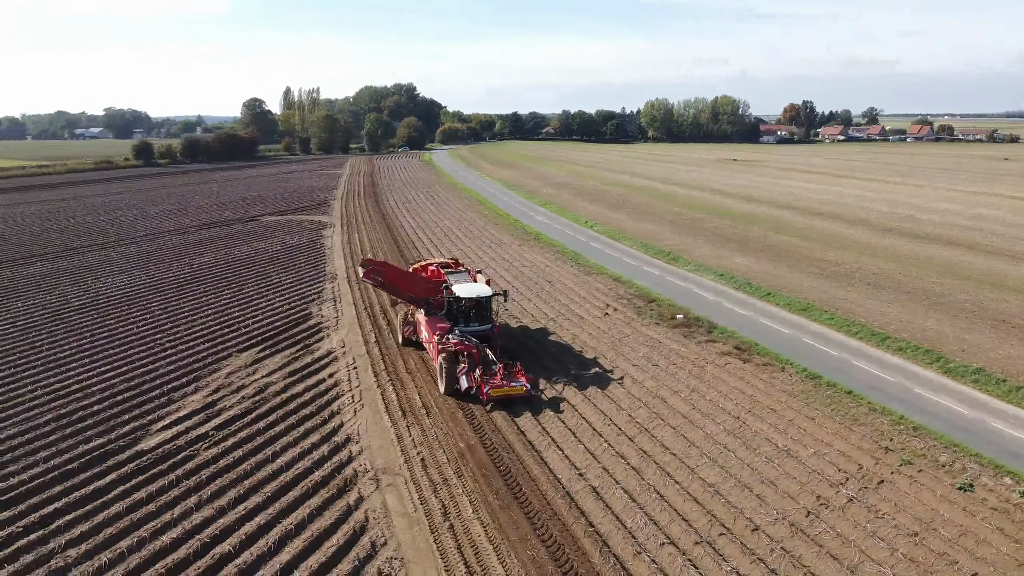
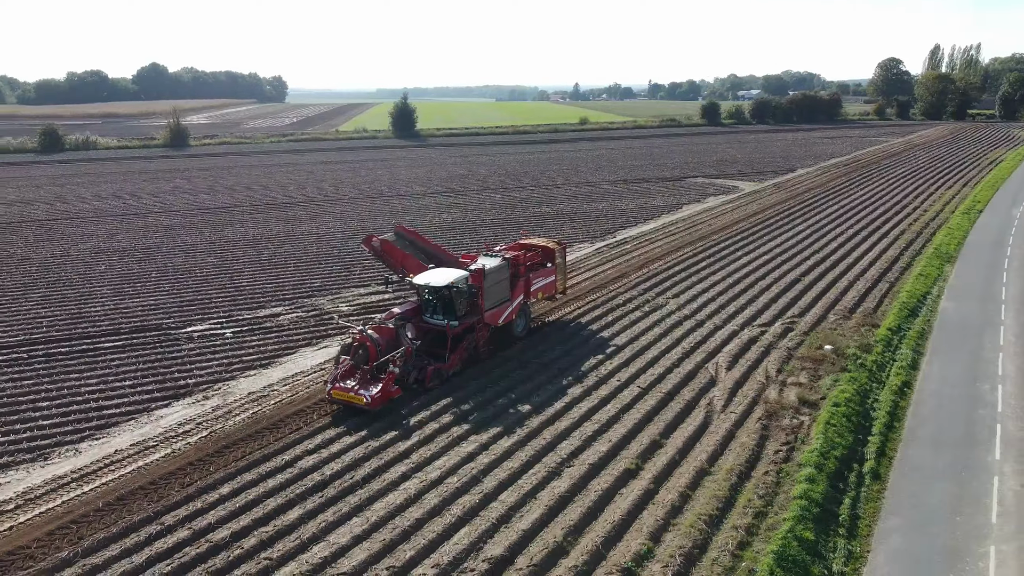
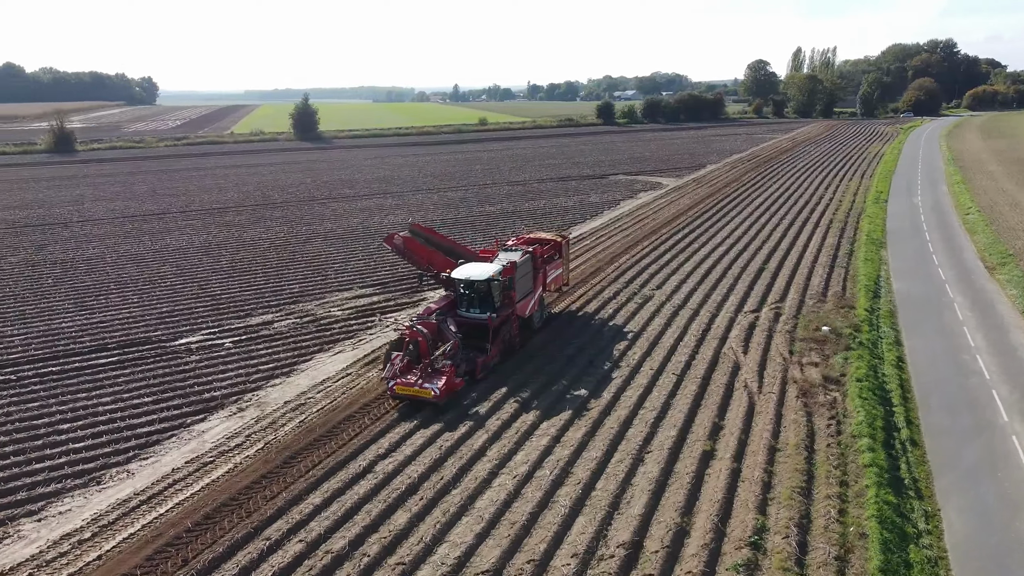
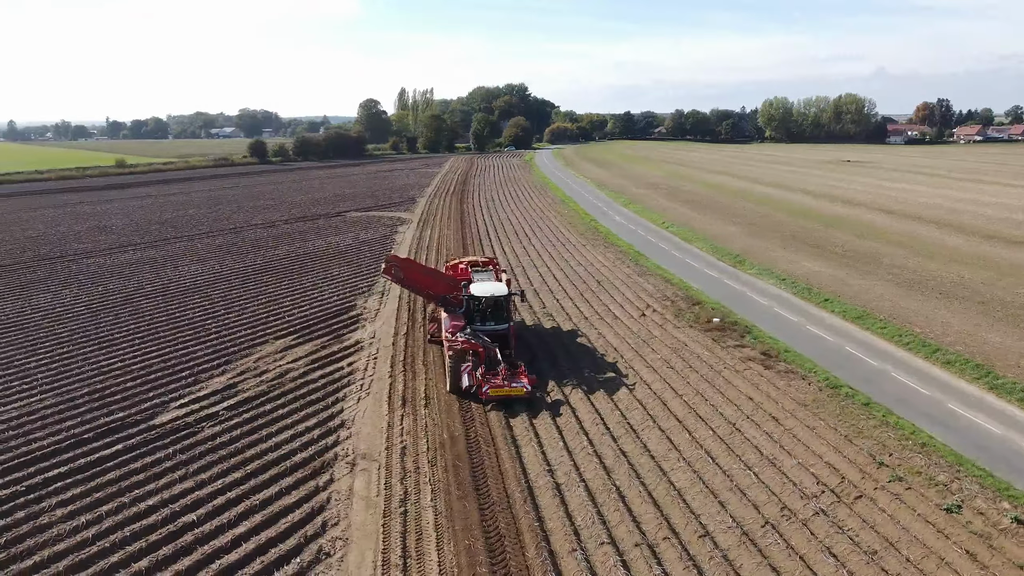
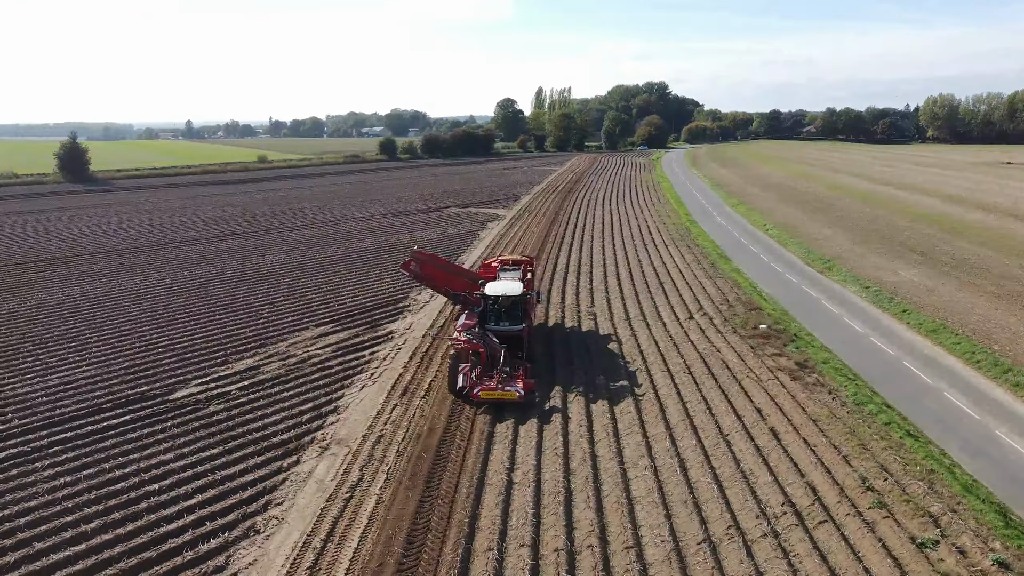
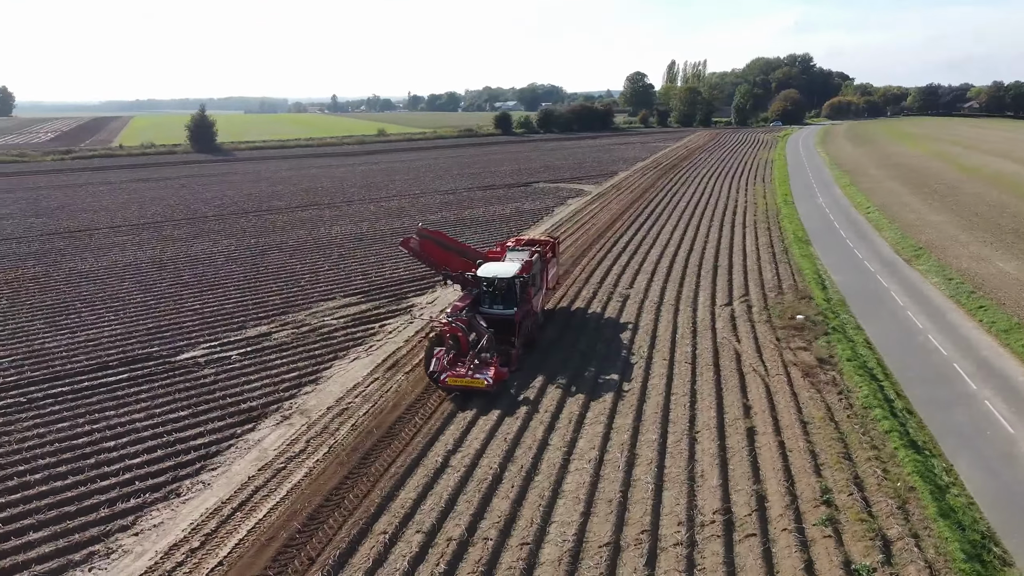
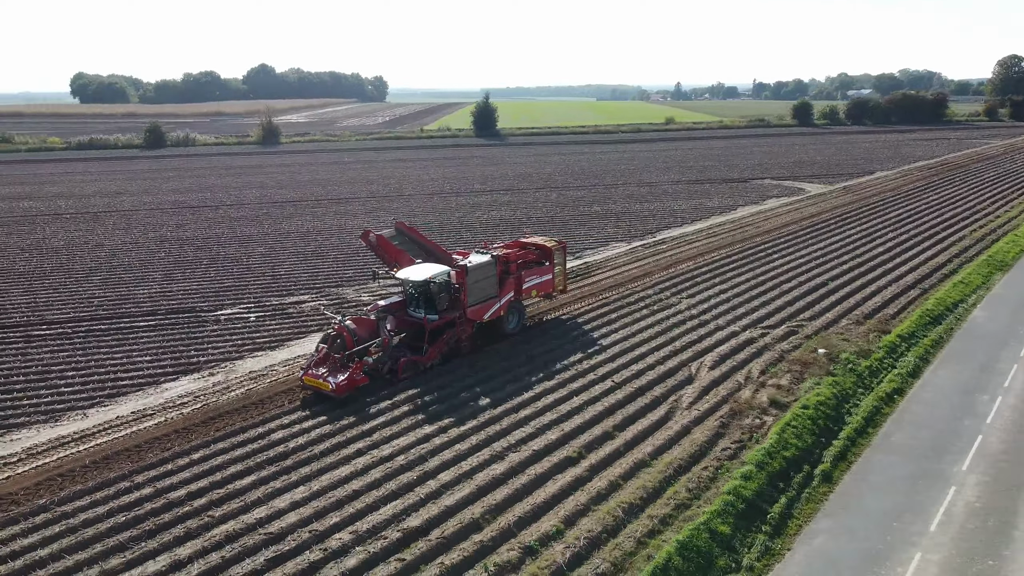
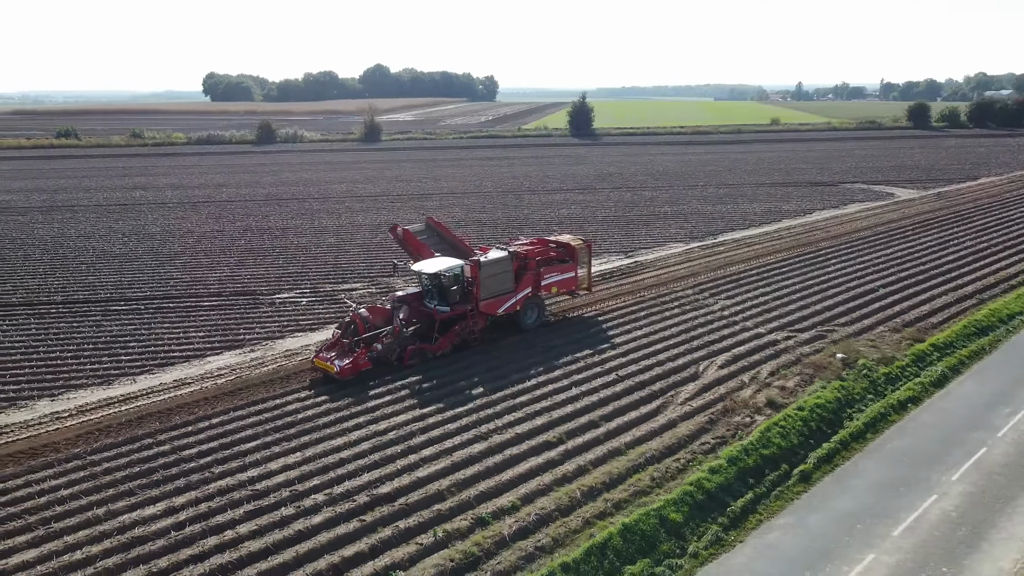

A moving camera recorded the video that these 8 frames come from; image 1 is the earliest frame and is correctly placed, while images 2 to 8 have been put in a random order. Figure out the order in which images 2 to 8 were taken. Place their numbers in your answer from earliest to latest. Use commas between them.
4, 5, 6, 3, 2, 7, 8
